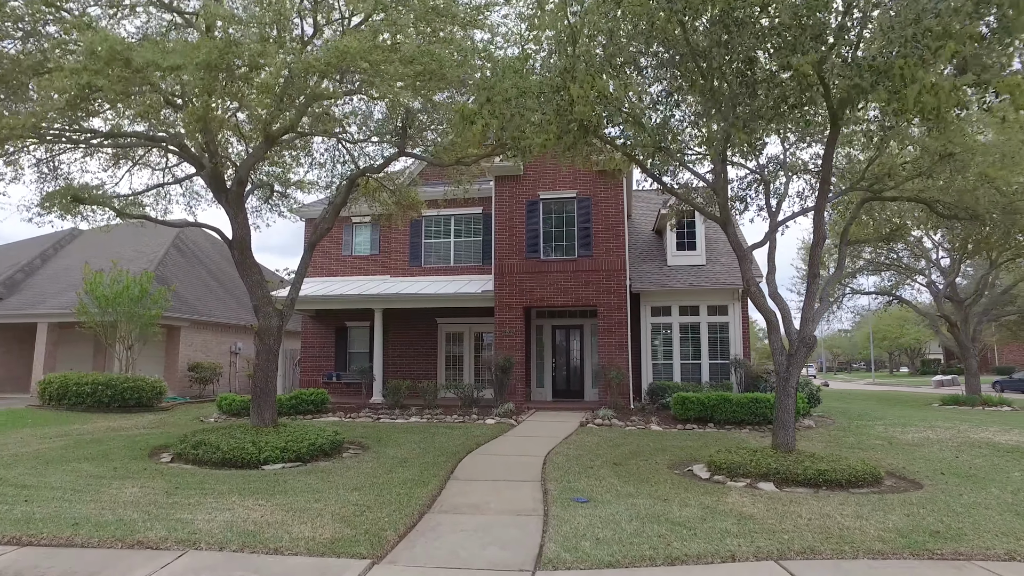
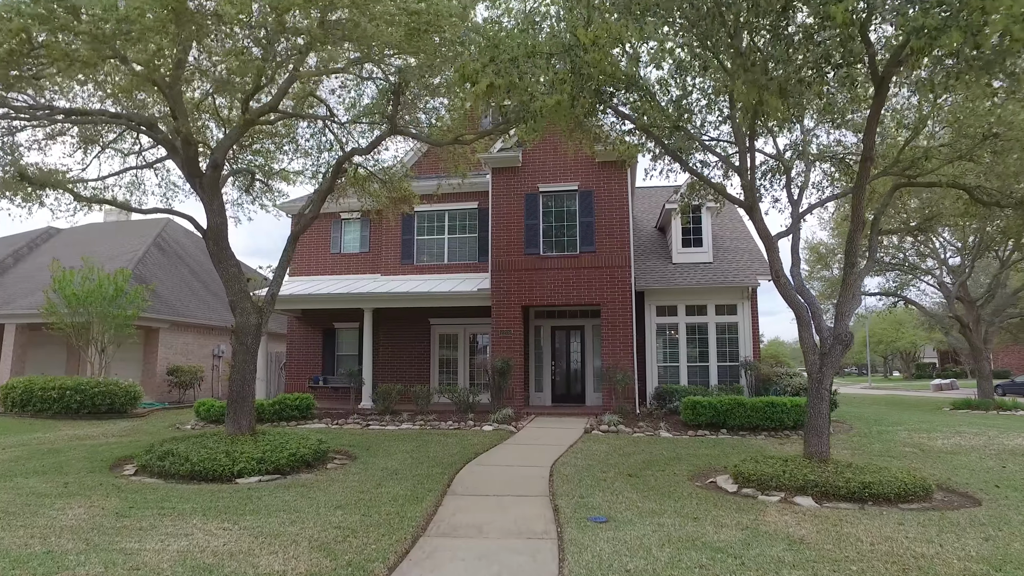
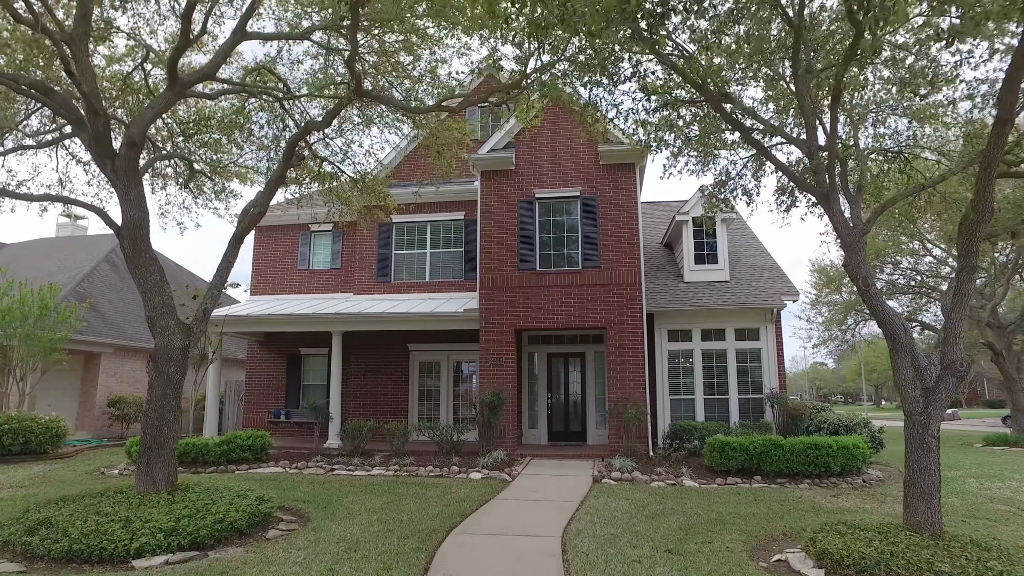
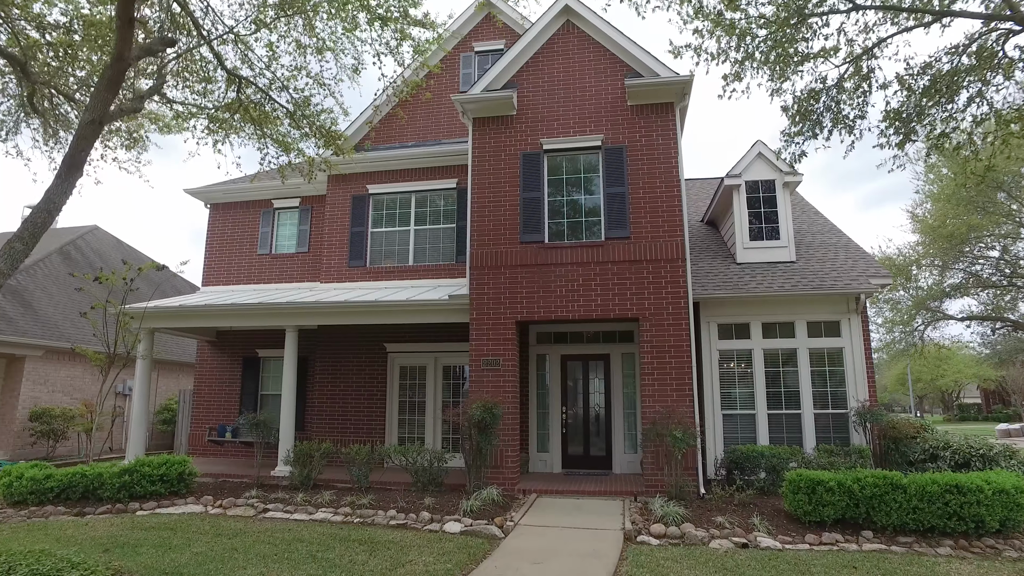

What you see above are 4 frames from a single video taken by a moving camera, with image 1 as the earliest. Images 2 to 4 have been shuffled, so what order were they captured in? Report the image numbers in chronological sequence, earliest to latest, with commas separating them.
2, 3, 4
